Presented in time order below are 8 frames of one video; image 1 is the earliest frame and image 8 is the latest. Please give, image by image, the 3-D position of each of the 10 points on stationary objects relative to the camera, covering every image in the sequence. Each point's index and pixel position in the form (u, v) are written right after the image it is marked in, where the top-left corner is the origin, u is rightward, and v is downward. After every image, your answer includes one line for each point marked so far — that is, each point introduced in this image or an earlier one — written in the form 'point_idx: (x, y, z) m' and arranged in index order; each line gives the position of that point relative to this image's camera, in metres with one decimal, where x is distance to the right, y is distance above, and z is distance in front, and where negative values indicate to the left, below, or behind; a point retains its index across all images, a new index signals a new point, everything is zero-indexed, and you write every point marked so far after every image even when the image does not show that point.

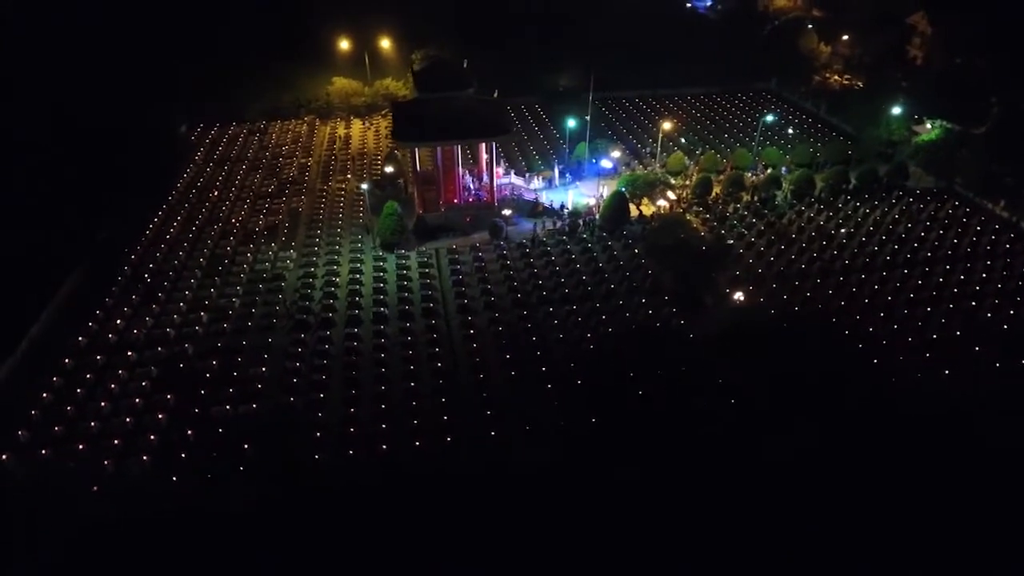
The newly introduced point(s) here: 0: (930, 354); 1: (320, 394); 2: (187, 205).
0: (+8.4, -1.3, +14.2) m
1: (-3.5, -1.9, +12.8) m
2: (-8.3, +2.2, +18.3) m
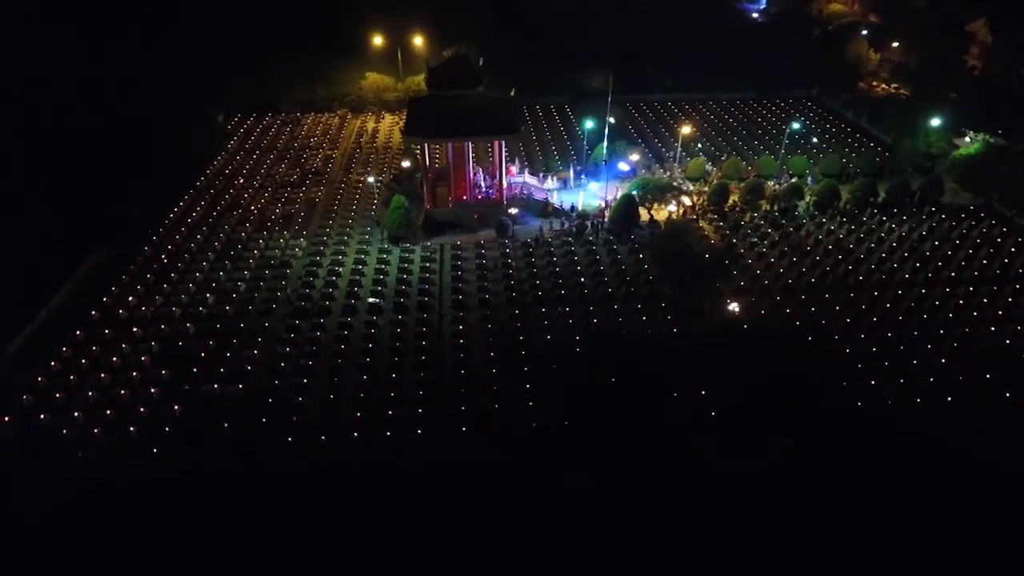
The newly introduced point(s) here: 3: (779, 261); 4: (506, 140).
0: (+8.0, -1.7, +13.6) m
1: (-3.9, -1.7, +13.2) m
2: (-8.0, +2.6, +19.1) m
3: (+6.3, +0.6, +16.9) m
4: (-0.3, +3.5, +17.3) m
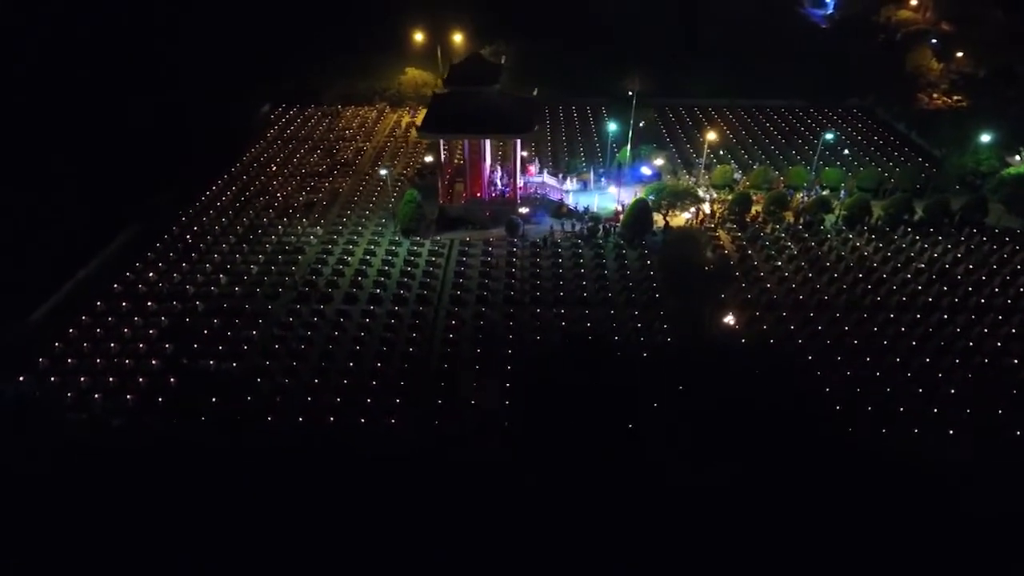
0: (+7.7, -2.2, +12.8) m
1: (-4.2, -1.4, +13.7) m
2: (-7.5, +3.1, +20.0) m
3: (+6.4, +0.3, +16.3) m
4: (+0.1, +3.6, +17.4) m
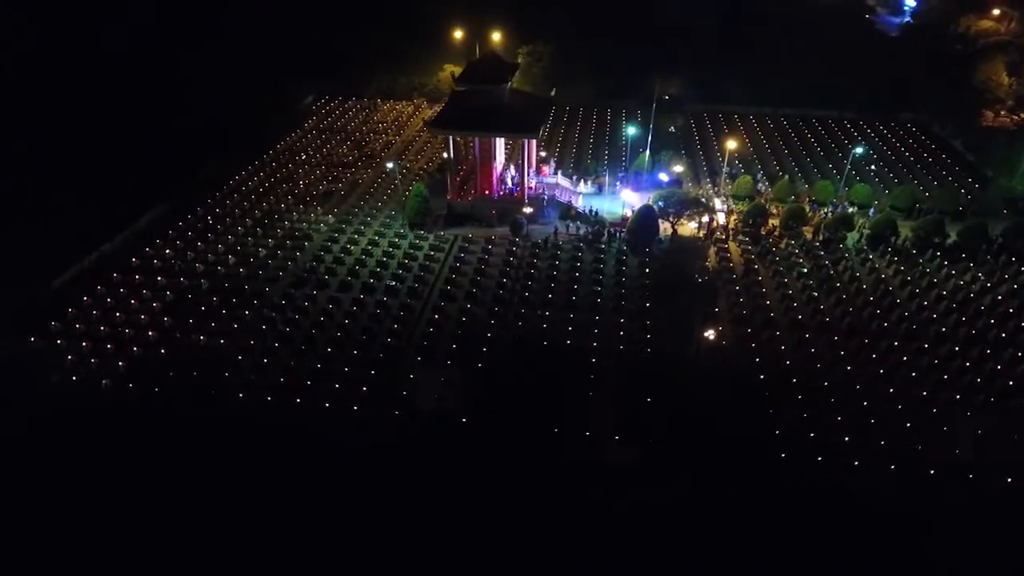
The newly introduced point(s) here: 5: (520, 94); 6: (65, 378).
0: (+6.9, -2.7, +12.0) m
1: (-4.7, -1.1, +14.2) m
2: (-6.9, +3.6, +20.8) m
3: (+6.2, -0.2, +15.6) m
4: (+0.3, +3.6, +17.3) m
5: (+0.1, +4.9, +18.2) m
6: (-8.4, -1.7, +13.4) m
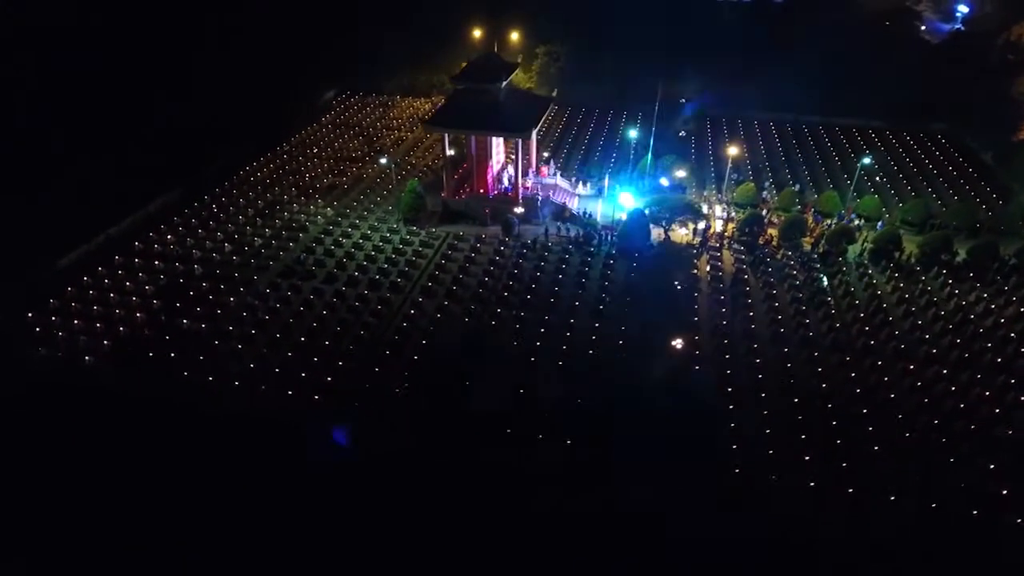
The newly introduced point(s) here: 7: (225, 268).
0: (+6.0, -3.0, +11.4) m
1: (-5.3, -0.9, +14.6) m
2: (-6.8, +4.0, +21.3) m
3: (+5.7, -0.4, +15.1) m
4: (+0.2, +3.6, +17.3) m
5: (+0.1, +4.9, +18.1) m
6: (-9.1, -1.3, +14.0) m
7: (-6.6, +0.4, +16.5) m
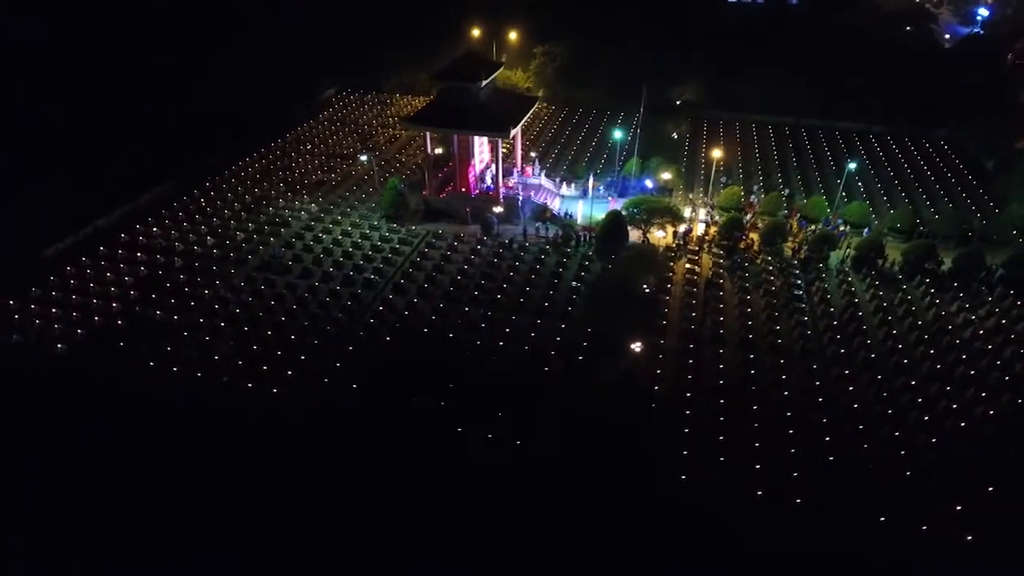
0: (+5.1, -3.1, +11.2) m
1: (-6.0, -0.7, +14.8) m
2: (-7.1, +4.1, +21.6) m
3: (+5.1, -0.5, +14.8) m
4: (-0.3, +3.6, +17.3) m
5: (-0.3, +4.9, +18.1) m
6: (-9.8, -1.1, +14.4) m
7: (-7.2, +0.6, +16.7) m
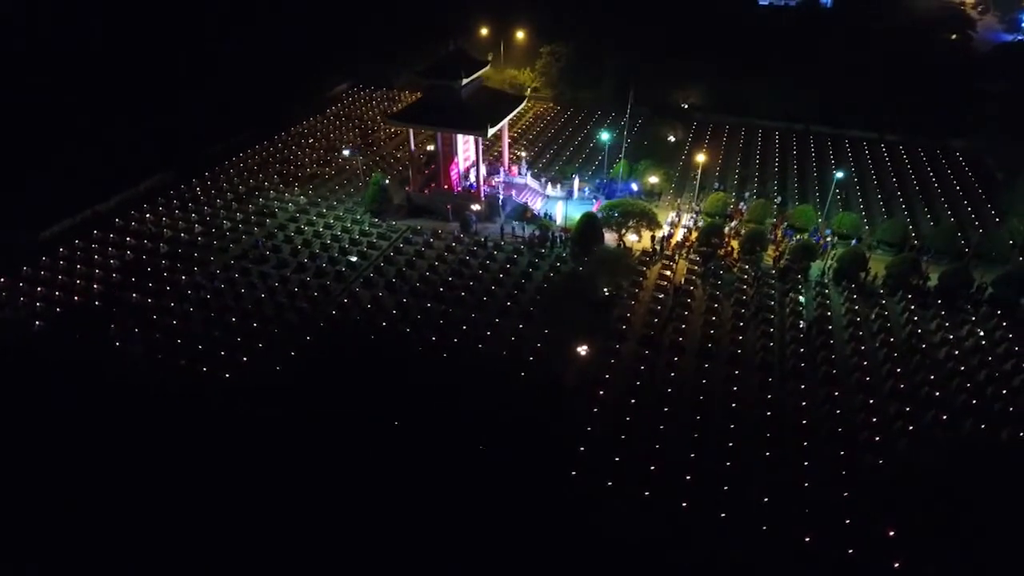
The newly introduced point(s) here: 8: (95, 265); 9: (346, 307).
0: (+3.9, -3.2, +10.8) m
1: (-6.8, -0.4, +15.2) m
2: (-7.2, +4.4, +22.0) m
3: (+4.2, -0.7, +14.4) m
4: (-0.7, +3.6, +17.3) m
5: (-0.6, +5.0, +18.1) m
6: (-10.6, -0.6, +15.1) m
7: (-7.8, +1.0, +17.2) m
8: (-9.7, +0.5, +16.7) m
9: (-3.5, -0.4, +15.2) m
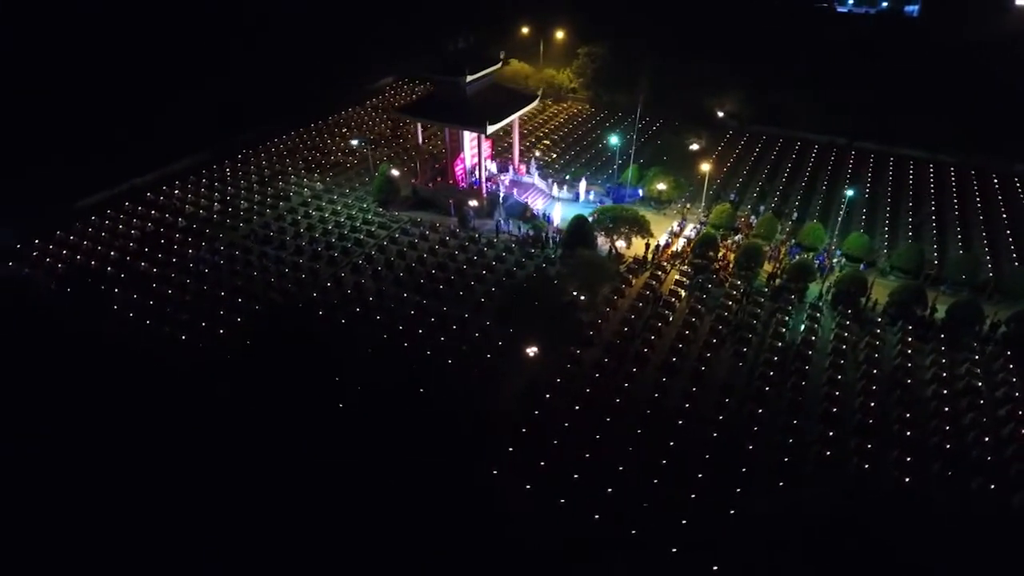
0: (+2.6, -3.4, +10.2) m
1: (-7.2, +0.2, +16.0) m
2: (-6.3, +5.0, +22.8) m
3: (+3.6, -1.0, +13.8) m
4: (-0.7, +3.7, +17.3) m
5: (-0.4, +5.0, +18.1) m
6: (-11.1, +0.3, +16.4) m
7: (-7.9, +1.6, +18.1) m
8: (-9.8, +1.3, +17.8) m
9: (-4.0, -0.1, +15.5) m
